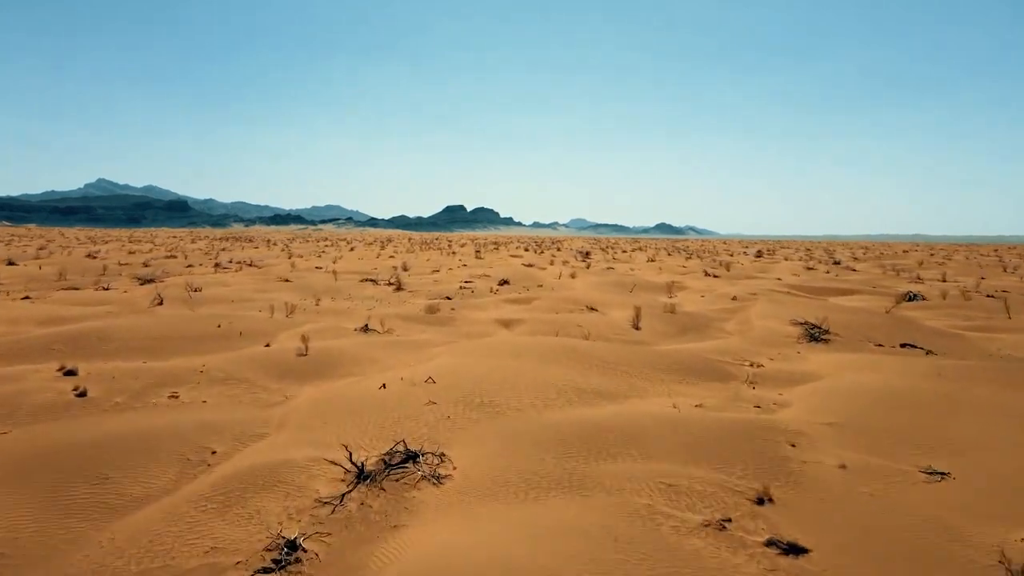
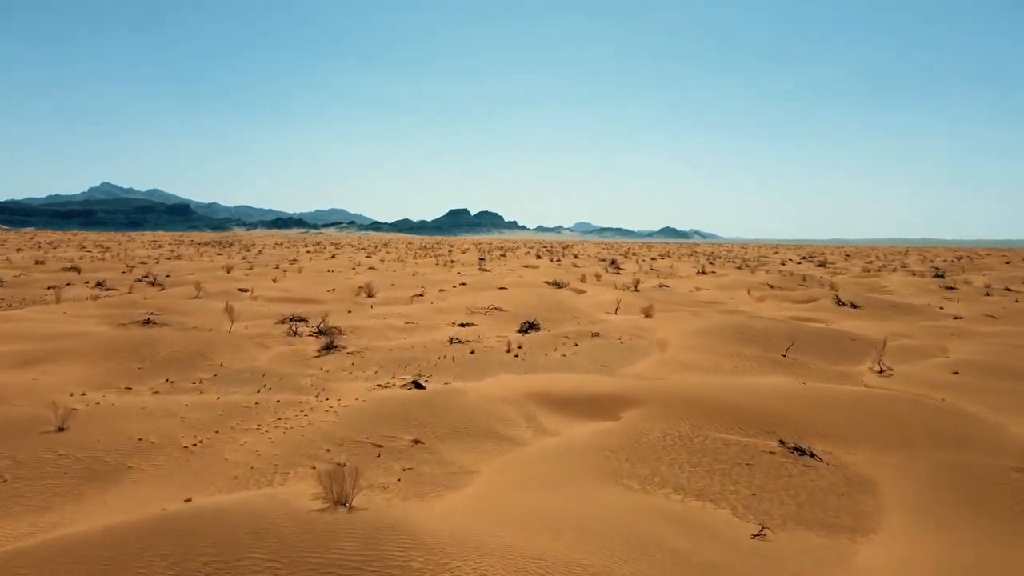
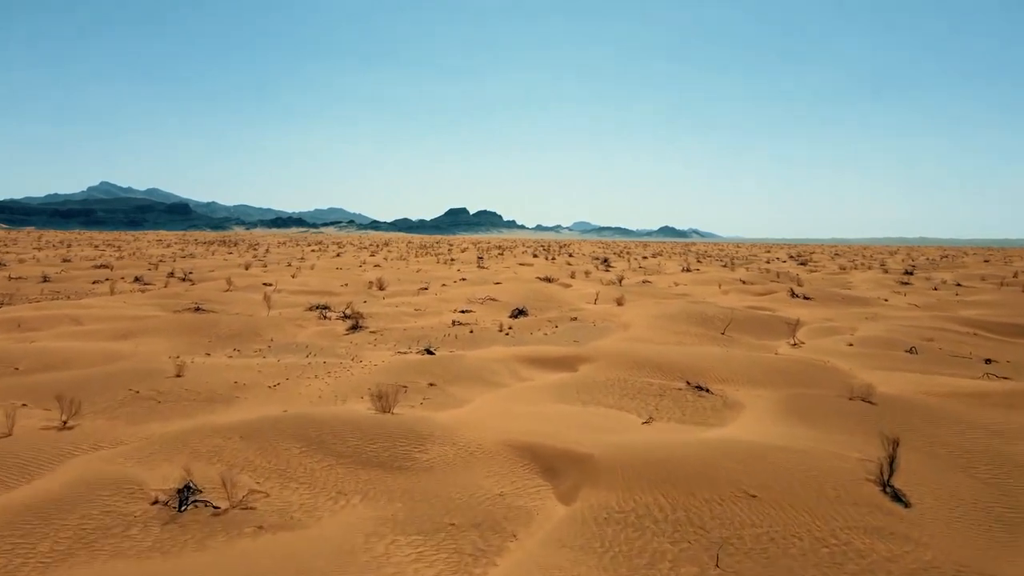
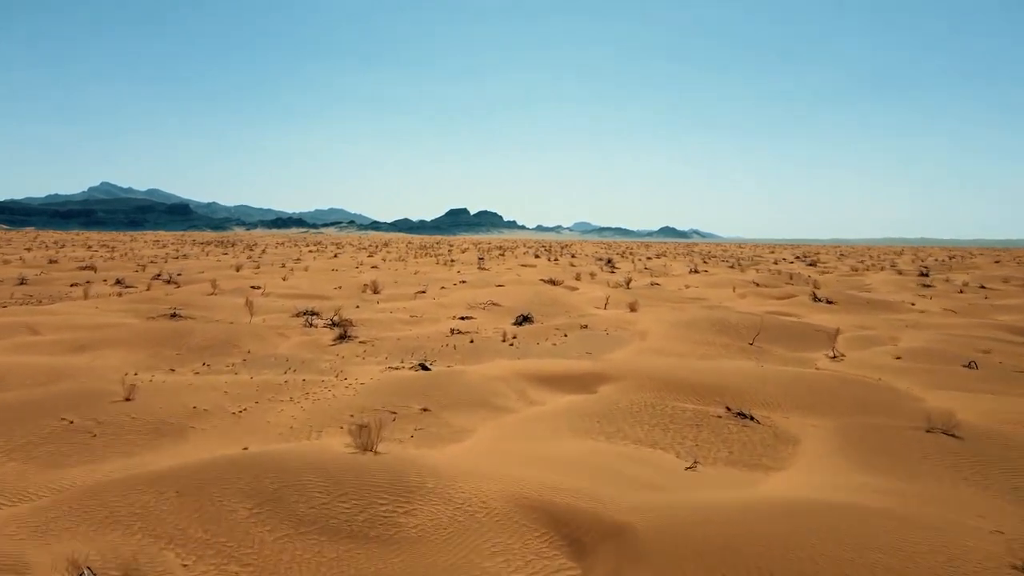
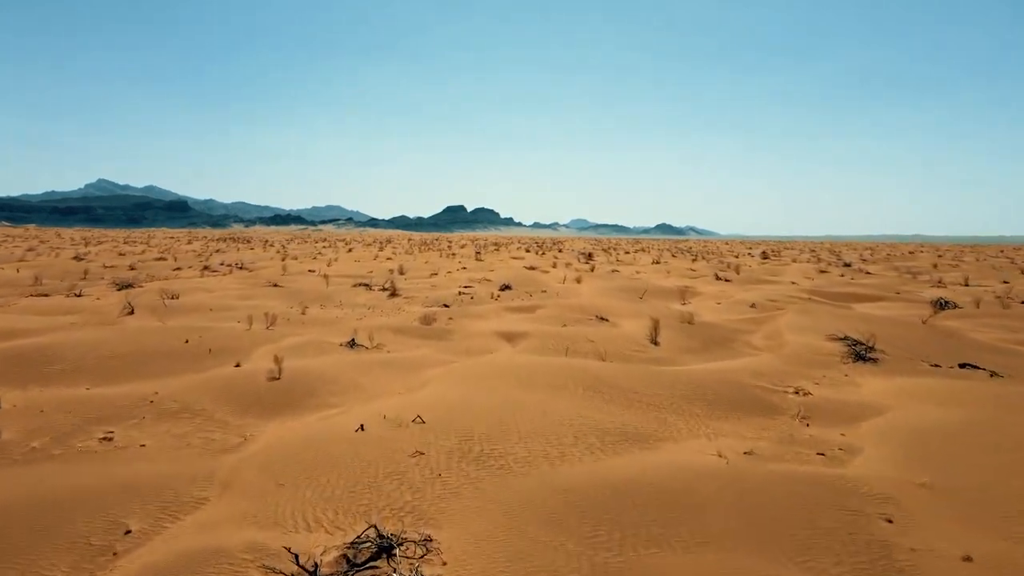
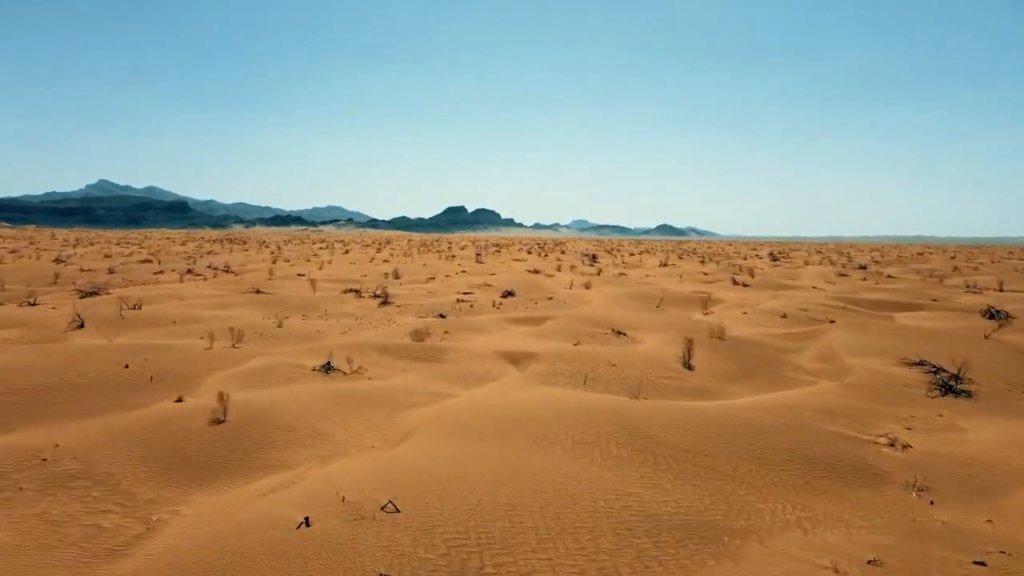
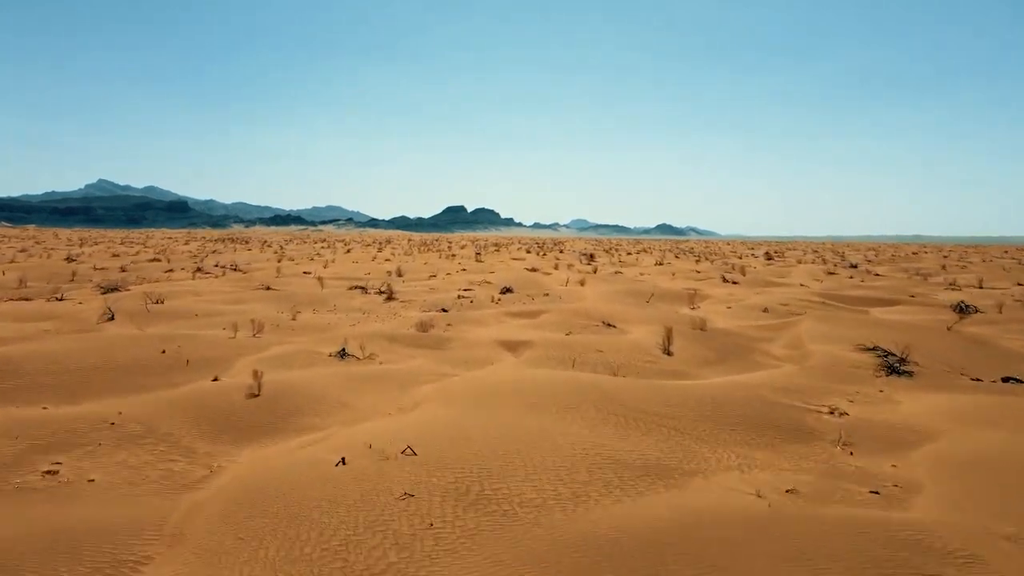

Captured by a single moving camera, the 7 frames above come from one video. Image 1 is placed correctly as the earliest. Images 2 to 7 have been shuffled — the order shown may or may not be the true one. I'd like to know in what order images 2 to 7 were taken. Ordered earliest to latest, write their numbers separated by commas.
5, 7, 6, 3, 4, 2
